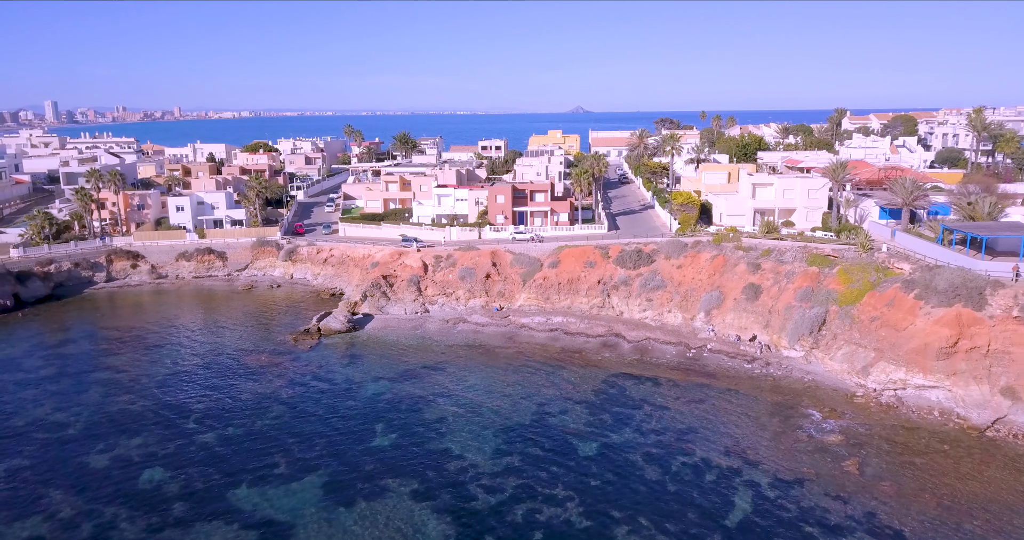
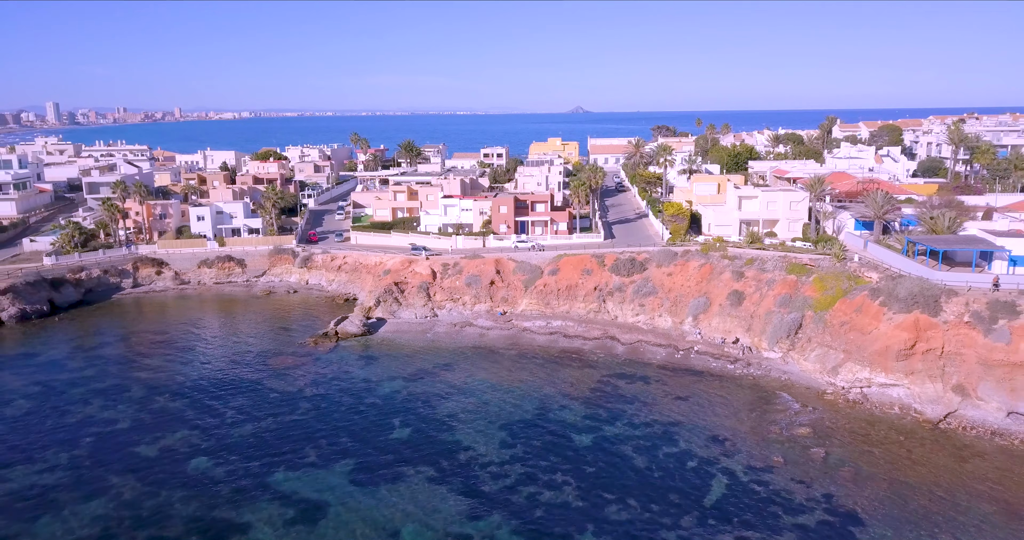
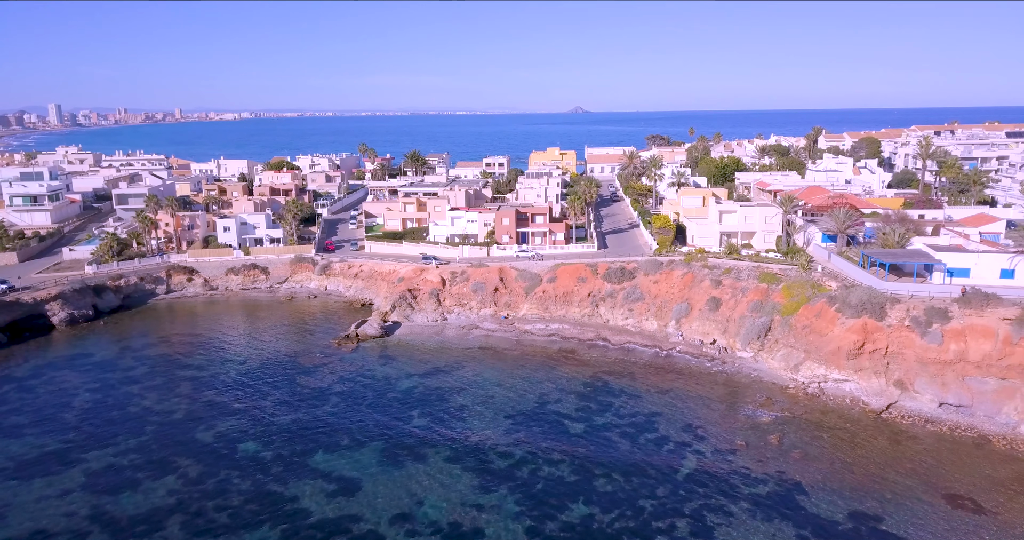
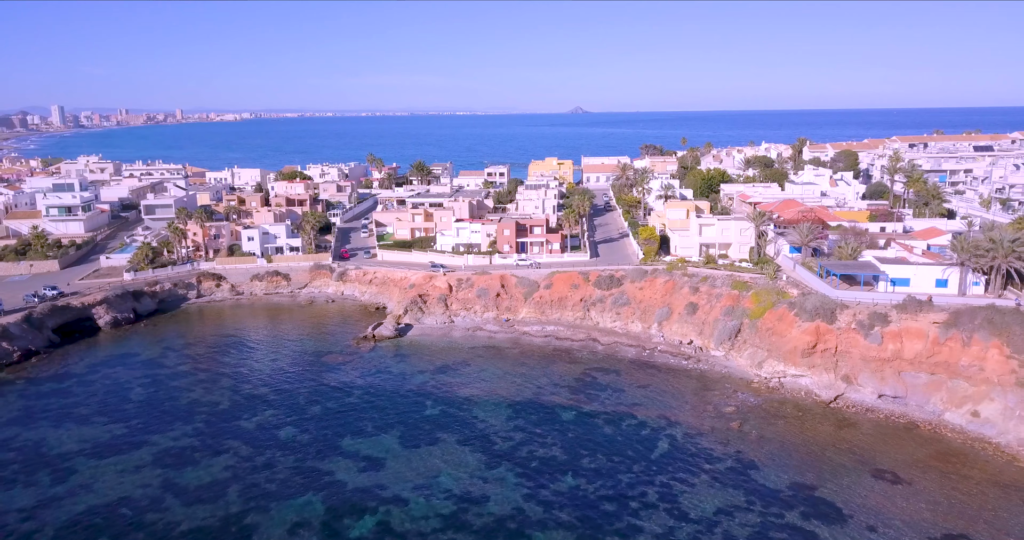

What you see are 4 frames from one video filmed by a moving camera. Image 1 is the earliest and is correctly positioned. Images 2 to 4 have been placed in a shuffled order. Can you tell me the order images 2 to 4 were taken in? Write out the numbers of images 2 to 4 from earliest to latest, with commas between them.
2, 3, 4
